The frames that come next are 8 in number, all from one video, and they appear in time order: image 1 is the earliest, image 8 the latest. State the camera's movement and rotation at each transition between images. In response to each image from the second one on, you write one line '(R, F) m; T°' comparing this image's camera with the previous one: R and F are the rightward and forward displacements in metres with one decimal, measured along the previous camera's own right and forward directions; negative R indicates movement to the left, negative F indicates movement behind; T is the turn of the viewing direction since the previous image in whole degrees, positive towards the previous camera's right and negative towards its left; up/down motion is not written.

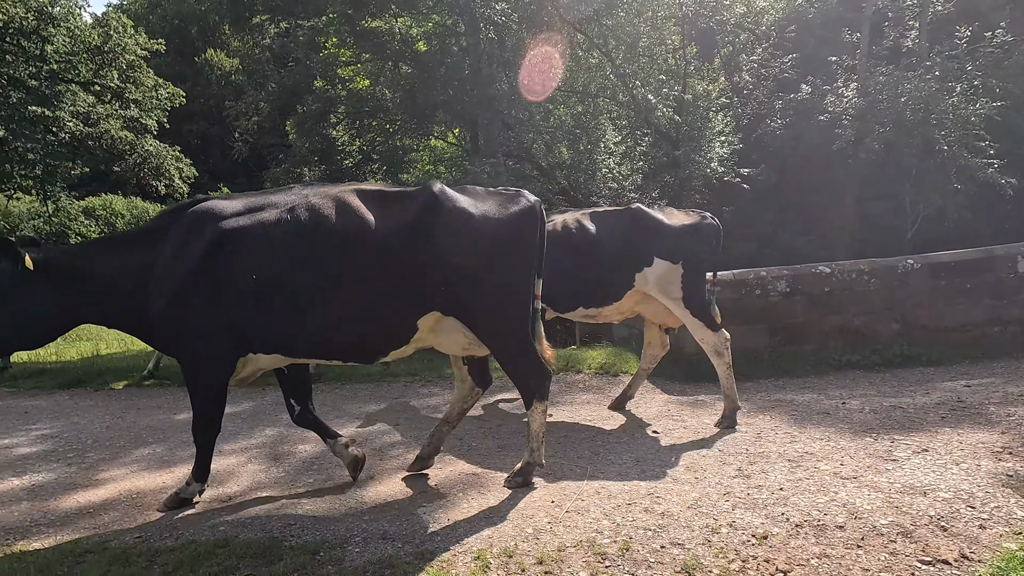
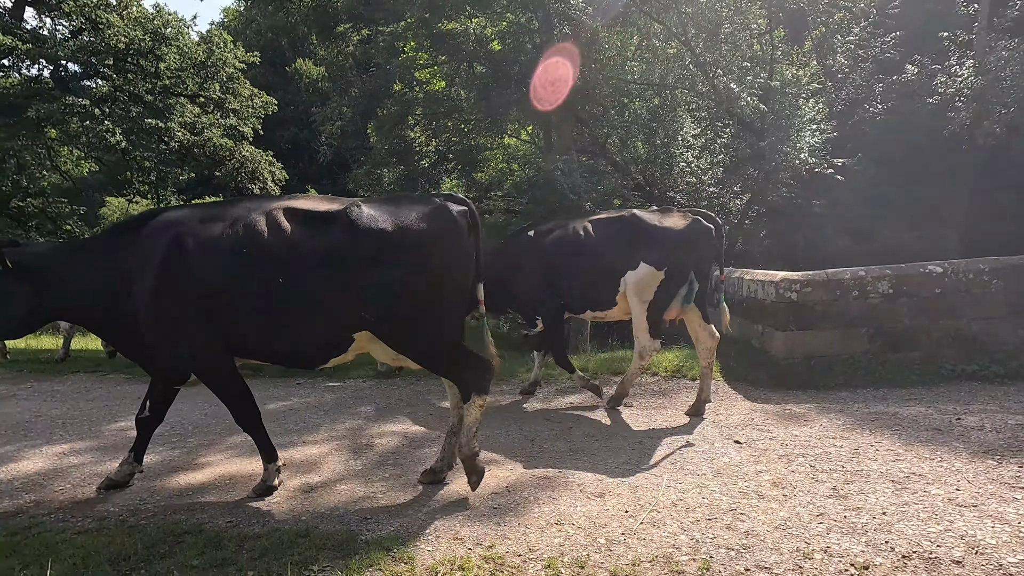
(0.0, +0.1) m; -8°
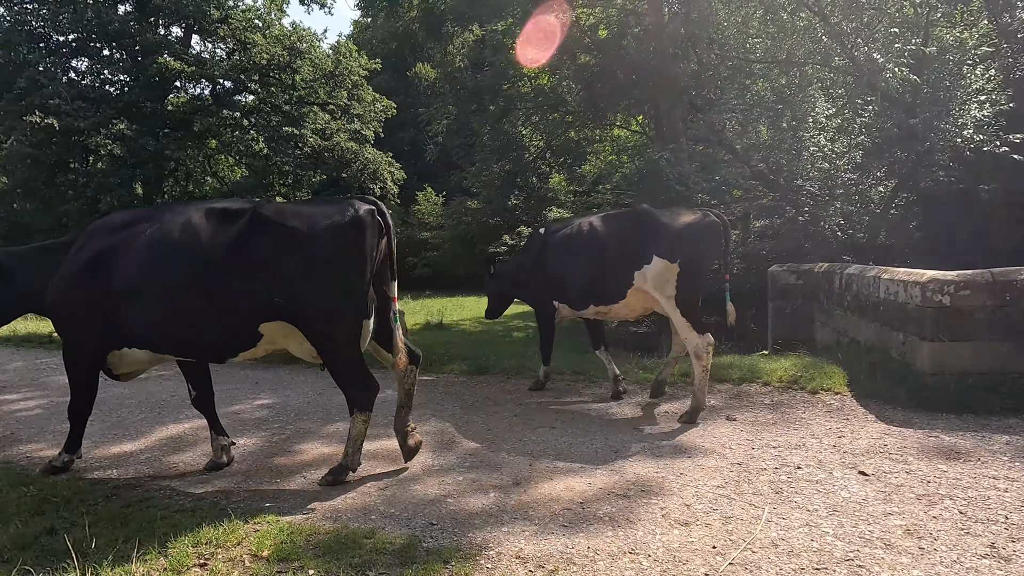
(+0.2, +0.3) m; -12°
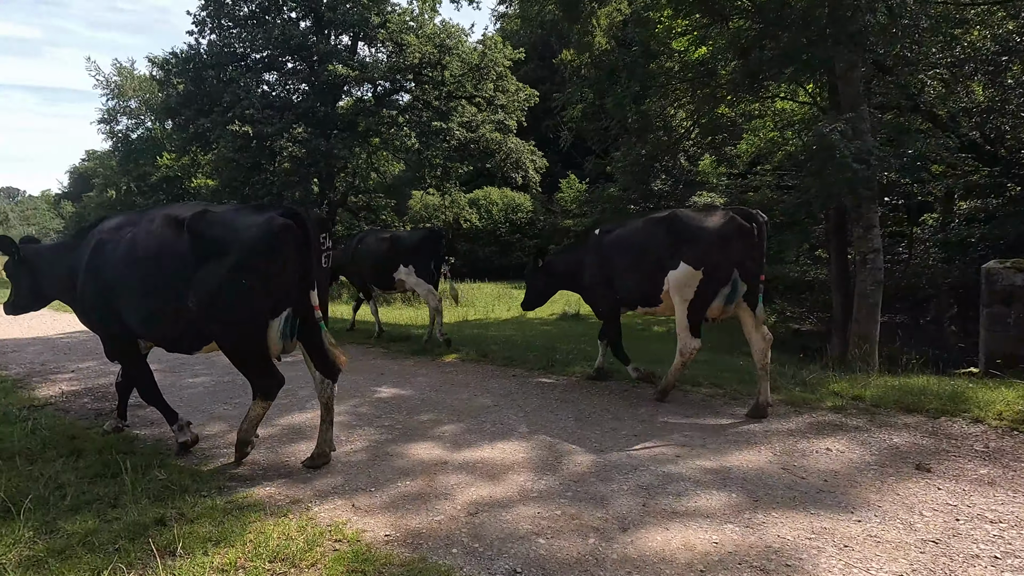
(+0.2, +0.6) m; -15°
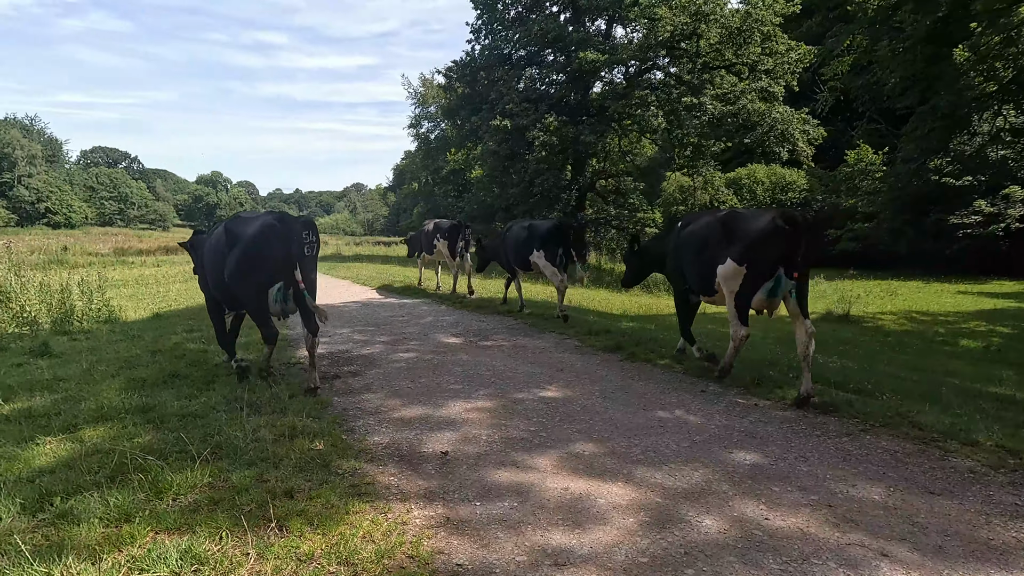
(+0.7, +0.7) m; -27°
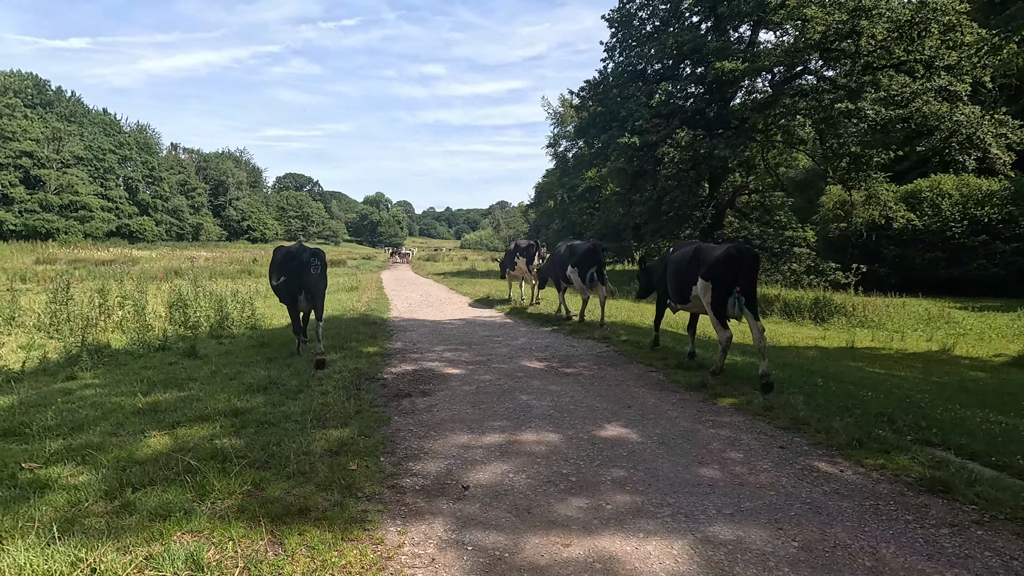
(+0.8, +0.2) m; -15°
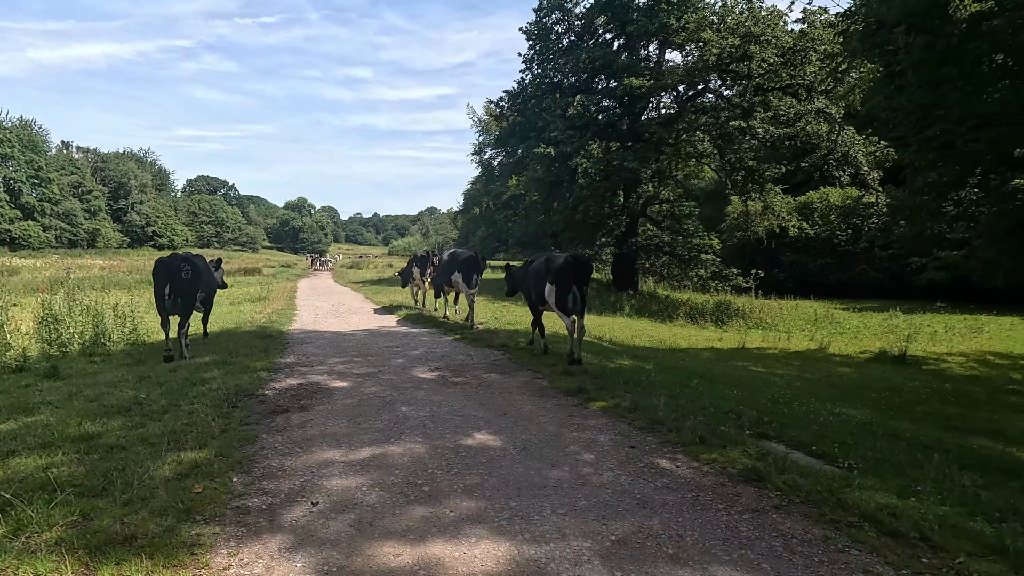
(+0.6, -0.2) m; +7°
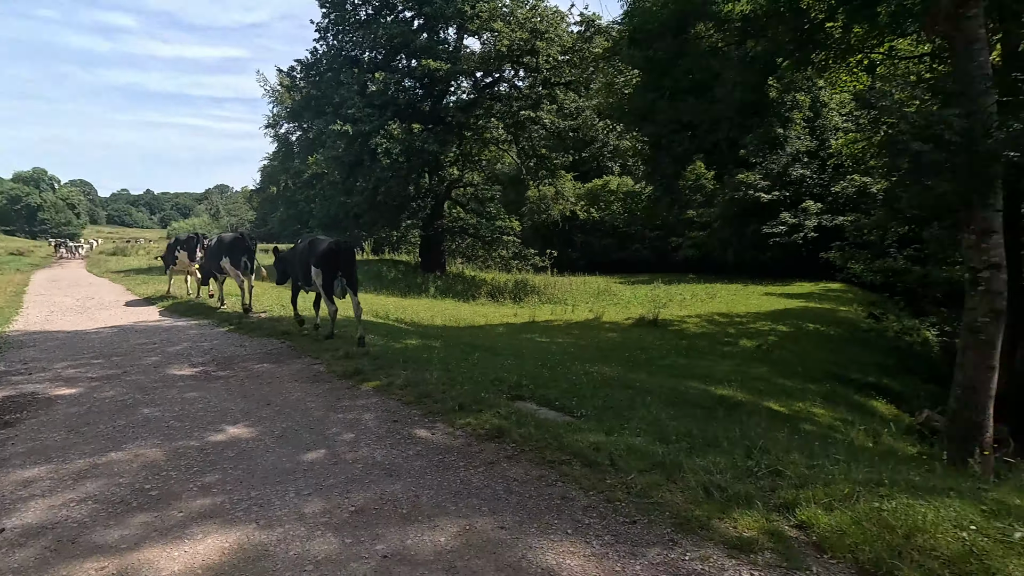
(+0.5, -0.3) m; +20°
